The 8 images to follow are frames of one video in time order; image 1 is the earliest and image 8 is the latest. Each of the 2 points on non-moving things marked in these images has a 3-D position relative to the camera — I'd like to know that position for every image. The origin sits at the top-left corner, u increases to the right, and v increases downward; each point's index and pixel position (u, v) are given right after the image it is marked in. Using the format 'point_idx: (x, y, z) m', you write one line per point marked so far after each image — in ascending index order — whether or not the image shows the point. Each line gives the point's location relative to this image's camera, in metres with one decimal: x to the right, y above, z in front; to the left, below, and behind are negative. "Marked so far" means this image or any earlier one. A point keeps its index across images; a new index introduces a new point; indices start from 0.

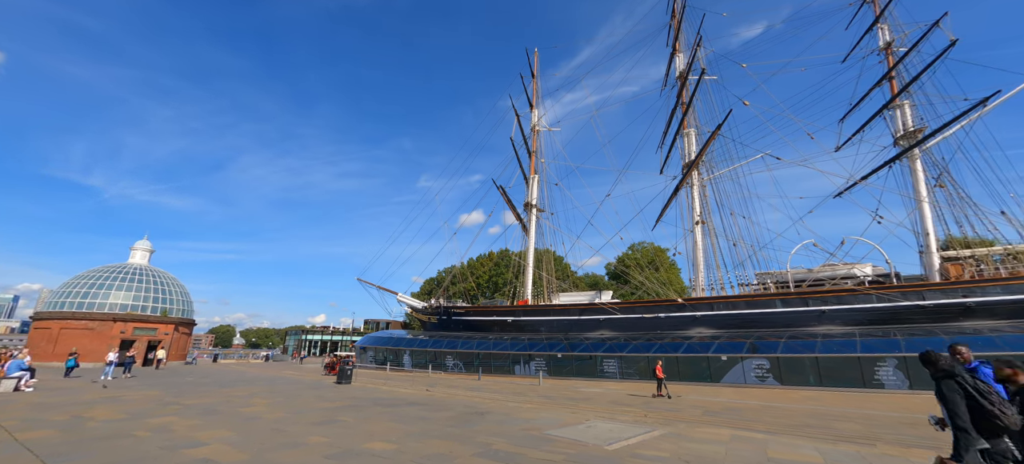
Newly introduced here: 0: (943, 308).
0: (+21.4, -3.8, +19.8) m
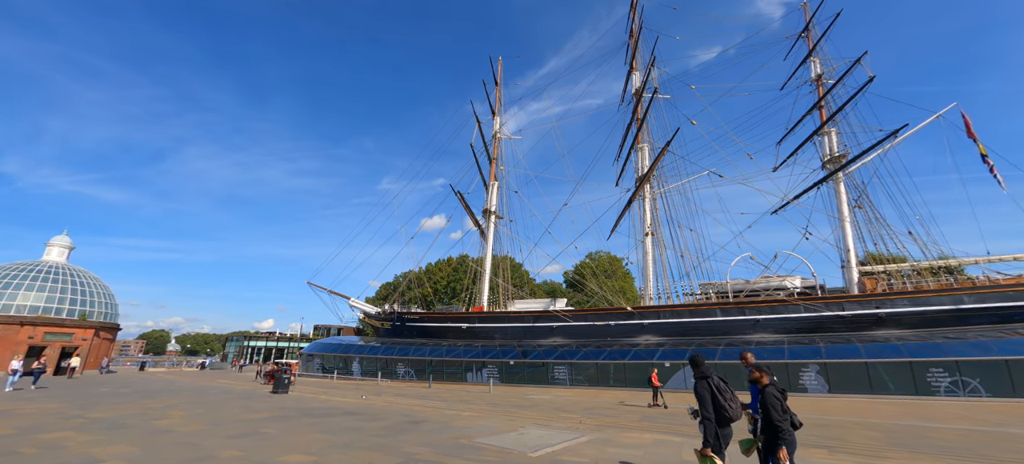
0: (+18.9, -4.7, +21.7) m
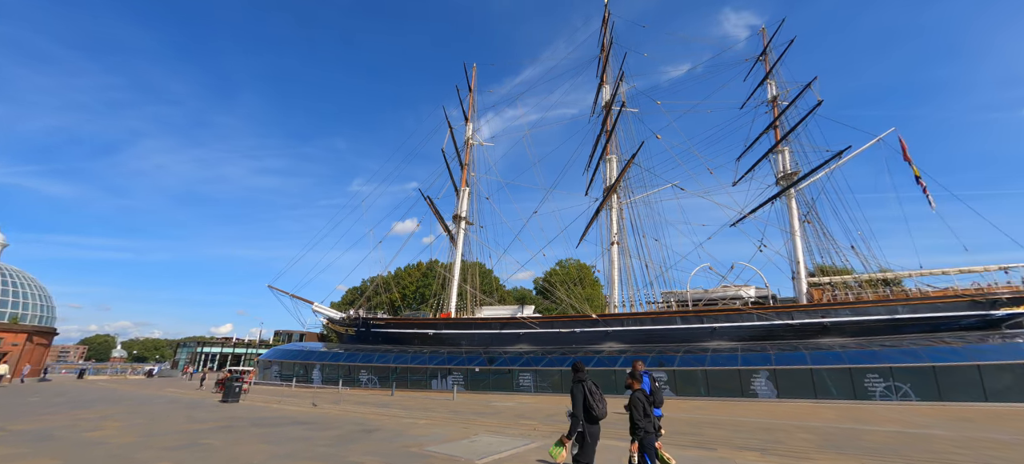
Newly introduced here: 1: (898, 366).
0: (+17.0, -5.5, +23.0) m
1: (+17.6, -6.1, +18.2) m
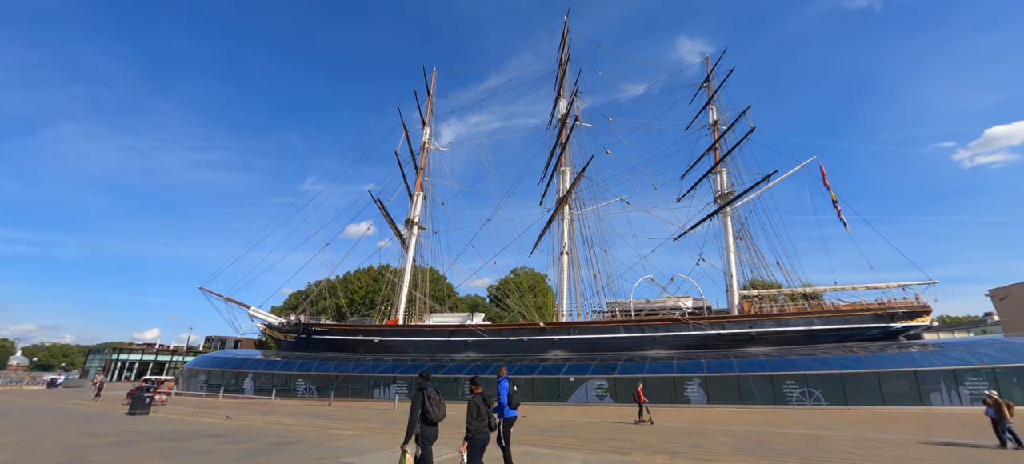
0: (+13.8, -6.5, +24.6) m
1: (+14.9, -7.0, +19.8) m
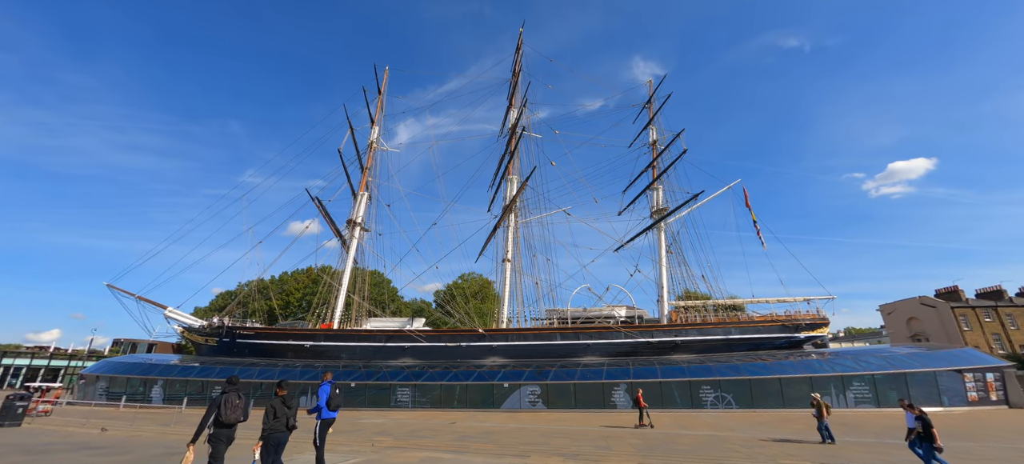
0: (+9.9, -7.4, +26.1) m
1: (+11.5, -7.9, +21.5) m
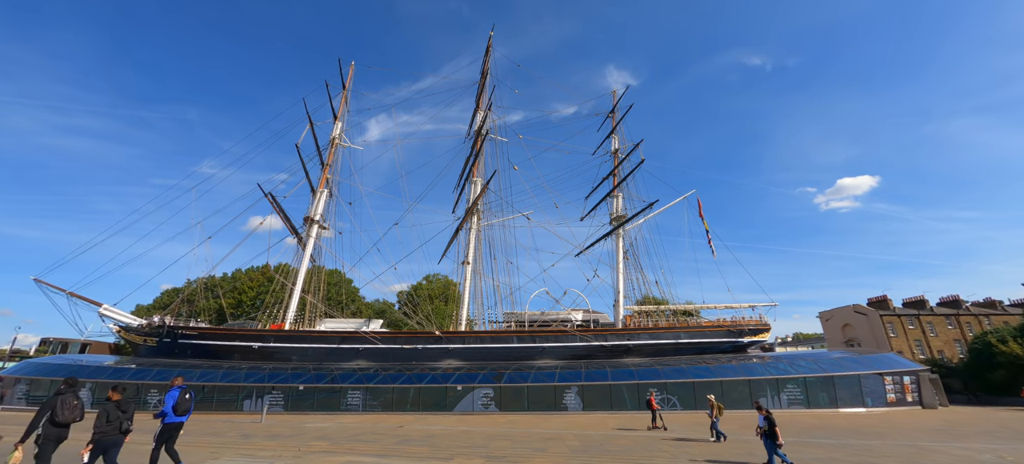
0: (+7.0, -7.8, +26.9) m
1: (+8.9, -8.4, +22.4) m
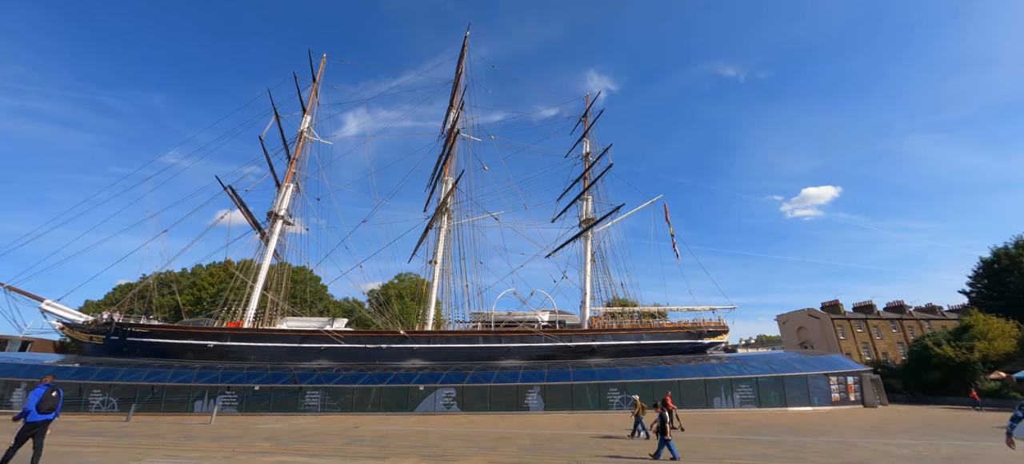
0: (+4.6, -8.0, +27.3) m
1: (+6.8, -8.6, +22.9) m
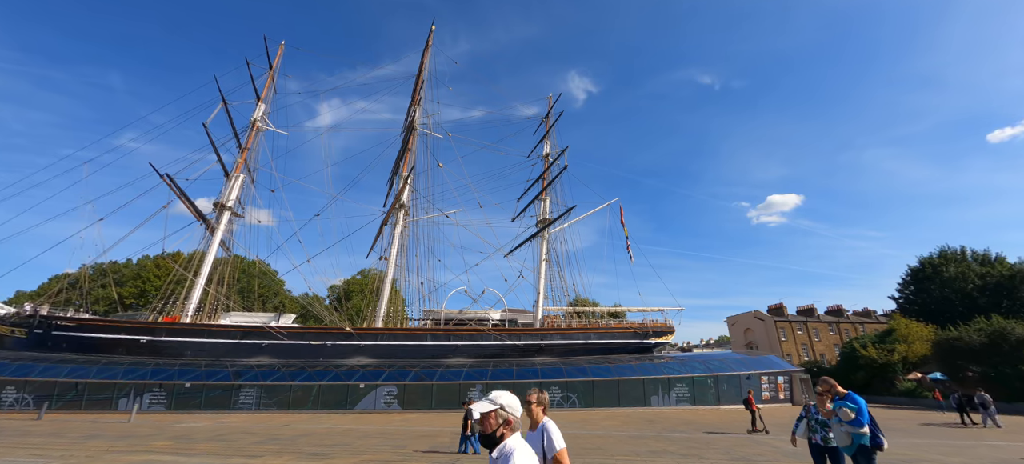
0: (+1.1, -8.0, +27.6) m
1: (+3.6, -8.7, +23.4) m
